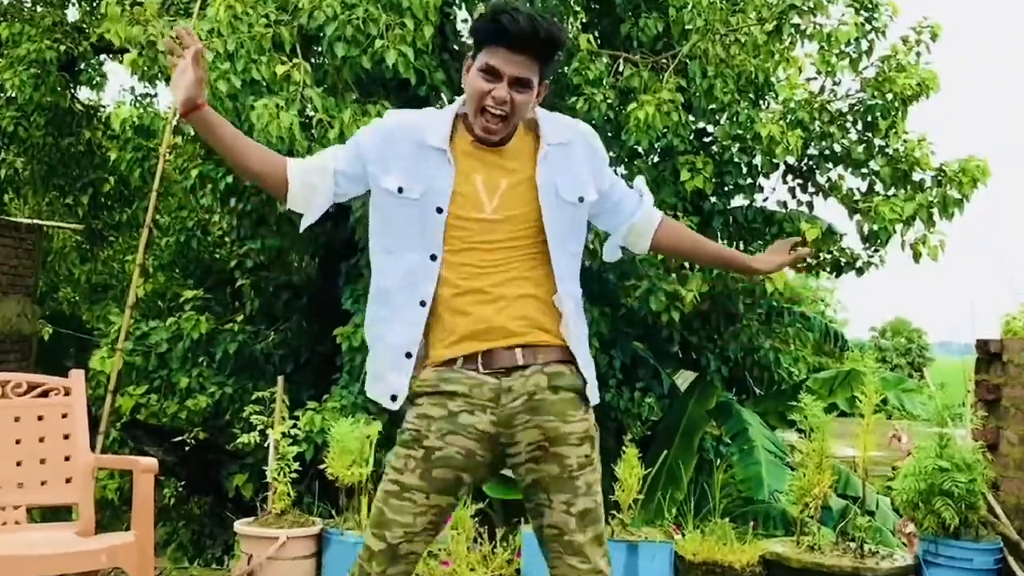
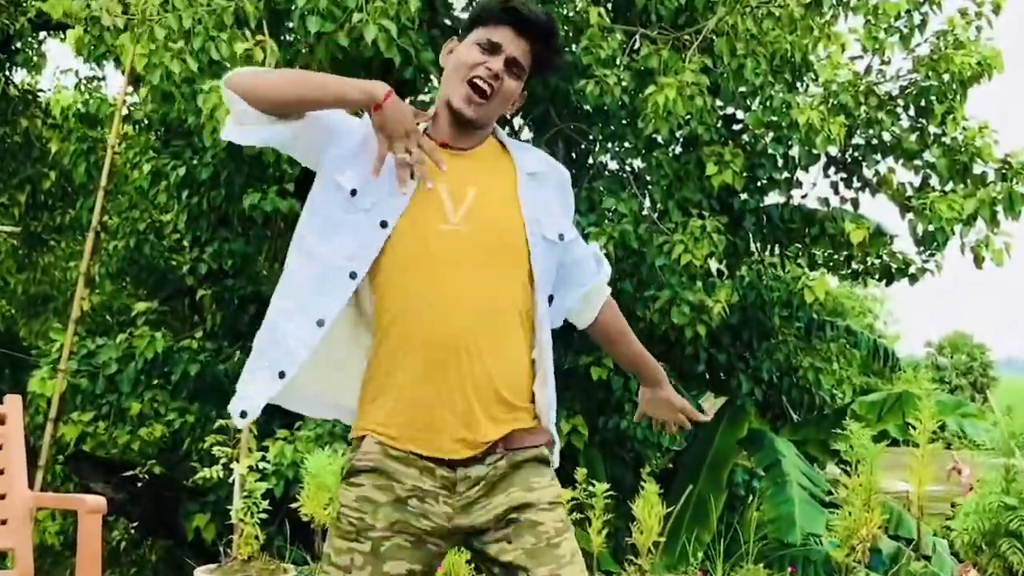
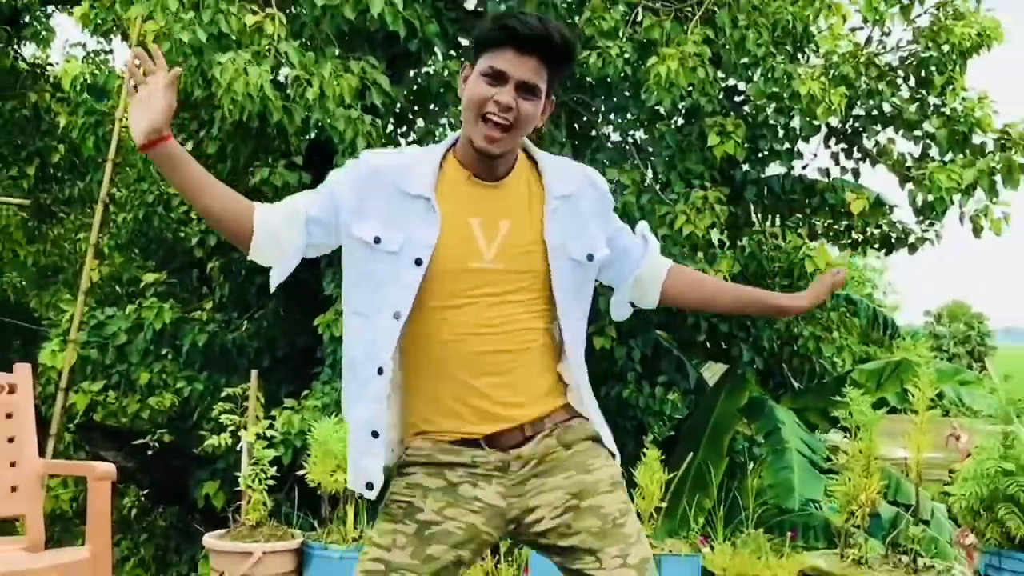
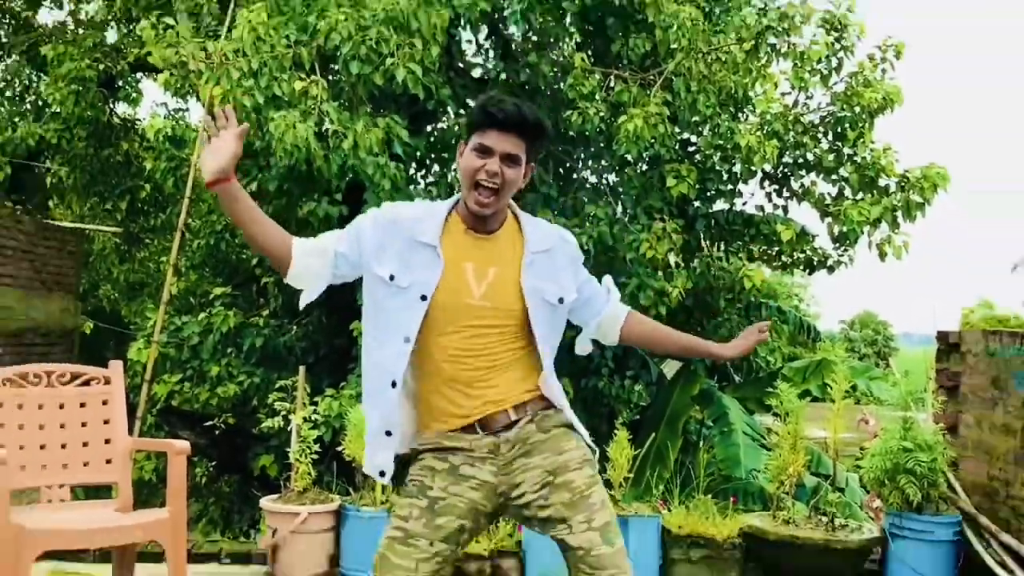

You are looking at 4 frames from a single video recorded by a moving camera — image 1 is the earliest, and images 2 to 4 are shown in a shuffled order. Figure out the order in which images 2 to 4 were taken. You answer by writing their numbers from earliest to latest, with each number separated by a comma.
4, 3, 2
